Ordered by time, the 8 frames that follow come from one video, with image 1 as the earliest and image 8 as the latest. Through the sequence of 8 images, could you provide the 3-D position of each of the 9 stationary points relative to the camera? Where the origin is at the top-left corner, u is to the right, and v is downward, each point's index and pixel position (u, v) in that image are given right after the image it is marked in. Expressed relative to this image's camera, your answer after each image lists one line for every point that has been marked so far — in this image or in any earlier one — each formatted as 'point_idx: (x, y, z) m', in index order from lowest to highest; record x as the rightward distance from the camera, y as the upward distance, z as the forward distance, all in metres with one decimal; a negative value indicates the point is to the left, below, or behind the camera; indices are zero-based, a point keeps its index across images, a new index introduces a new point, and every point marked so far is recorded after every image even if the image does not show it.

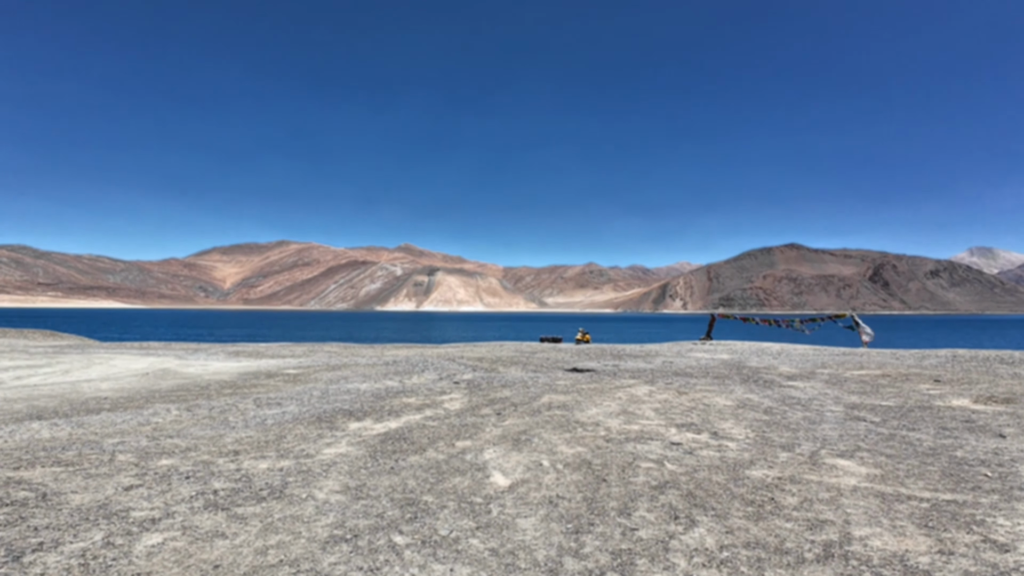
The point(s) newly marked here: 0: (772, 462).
0: (+4.7, -3.1, +9.0) m
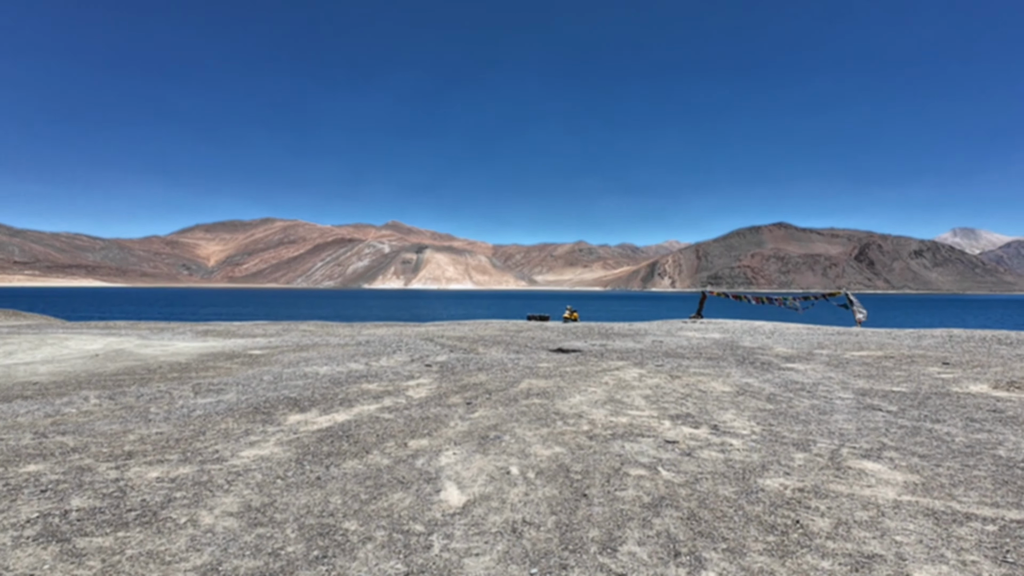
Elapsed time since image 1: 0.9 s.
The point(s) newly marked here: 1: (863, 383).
0: (+4.1, -2.7, +7.5) m
1: (+10.4, -2.9, +15.0) m
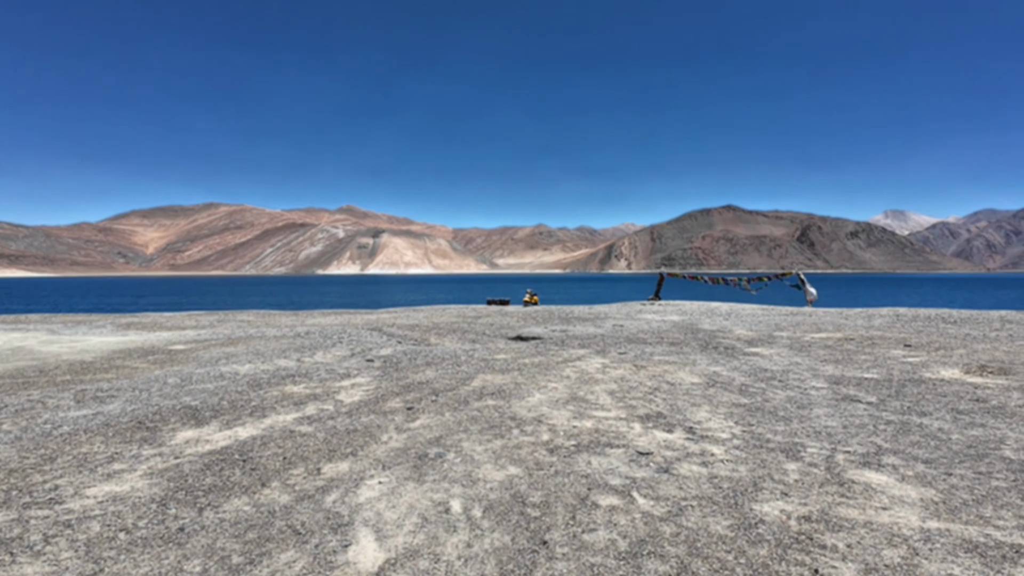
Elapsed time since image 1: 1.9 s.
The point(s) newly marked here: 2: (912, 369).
0: (+3.4, -2.5, +6.3) m
1: (+9.1, -2.3, +14.2) m
2: (+10.9, -2.2, +13.8) m
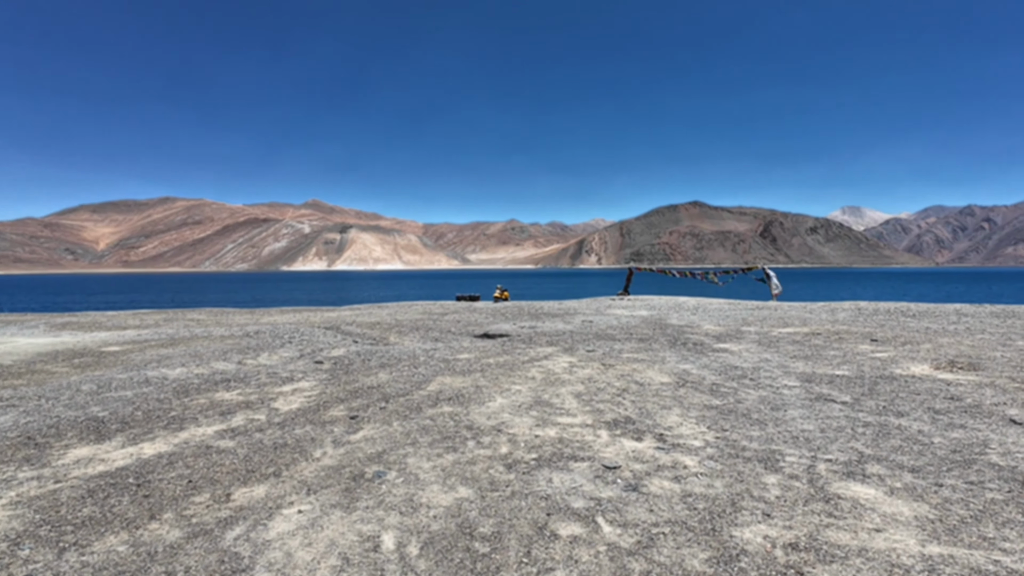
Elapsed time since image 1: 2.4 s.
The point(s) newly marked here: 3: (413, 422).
0: (+2.8, -2.4, +5.6) m
1: (+8.0, -2.2, +13.9) m
2: (+9.9, -2.0, +13.5) m
3: (-1.7, -2.3, +8.8) m
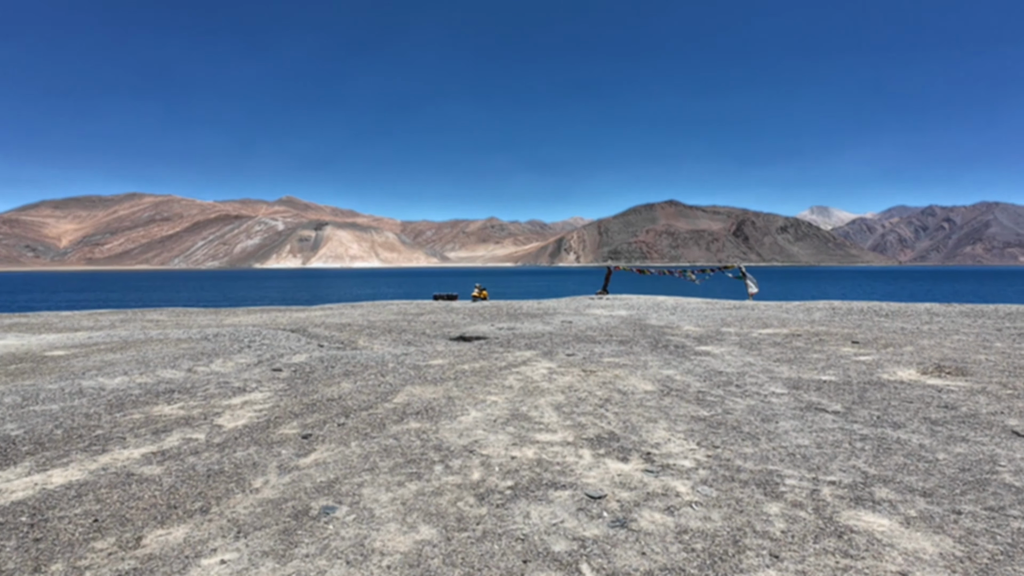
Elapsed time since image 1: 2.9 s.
0: (+2.6, -2.5, +5.0) m
1: (+7.4, -2.2, +13.4) m
2: (+9.3, -2.1, +13.1) m
3: (-2.1, -2.4, +7.9) m
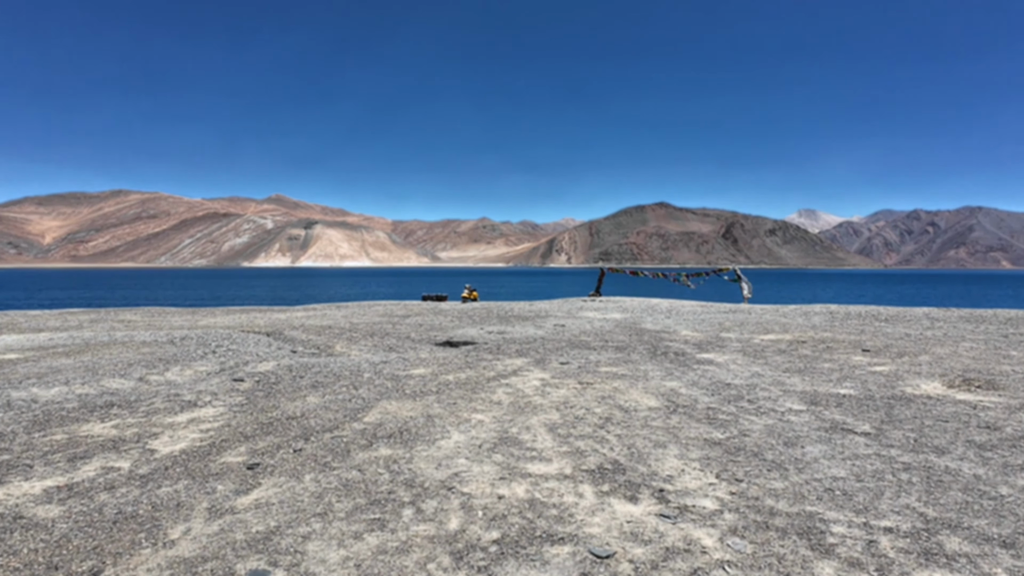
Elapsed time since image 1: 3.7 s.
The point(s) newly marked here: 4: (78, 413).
0: (+2.4, -2.6, +3.8) m
1: (+7.1, -2.3, +12.4) m
2: (+9.0, -2.2, +12.1) m
3: (-2.3, -2.4, +6.6) m
4: (-7.8, -2.3, +9.2) m
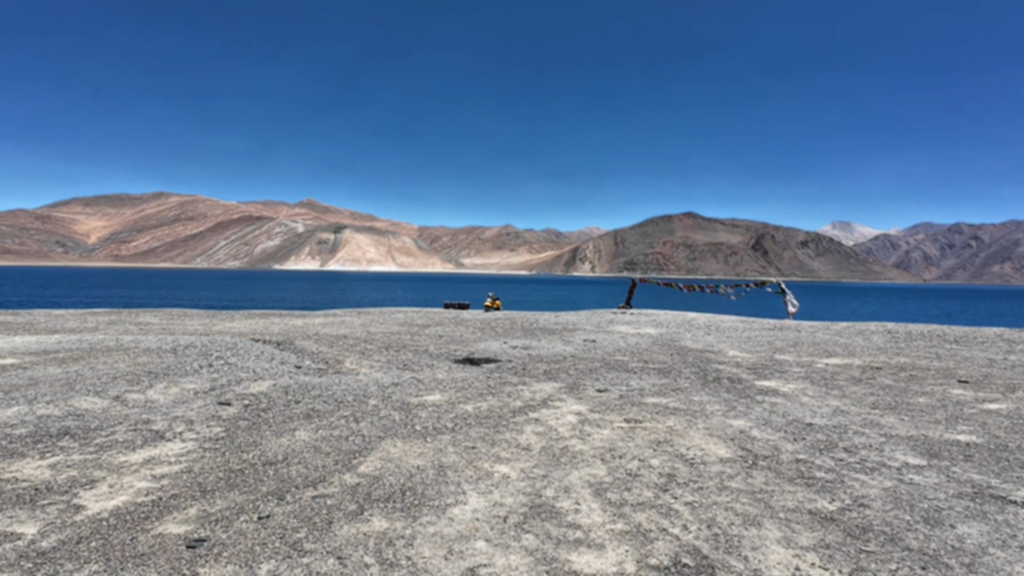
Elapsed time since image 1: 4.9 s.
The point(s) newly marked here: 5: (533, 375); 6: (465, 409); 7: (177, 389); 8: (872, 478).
0: (+2.7, -2.8, +1.7) m
1: (+7.7, -2.8, +10.0) m
2: (+9.6, -2.7, +9.7) m
3: (-1.9, -2.6, +4.8) m
4: (-7.3, -2.4, +7.6) m
5: (+0.6, -2.5, +14.6) m
6: (-1.0, -2.4, +10.4) m
7: (-7.5, -2.2, +11.4) m
8: (+5.1, -2.8, +7.3) m
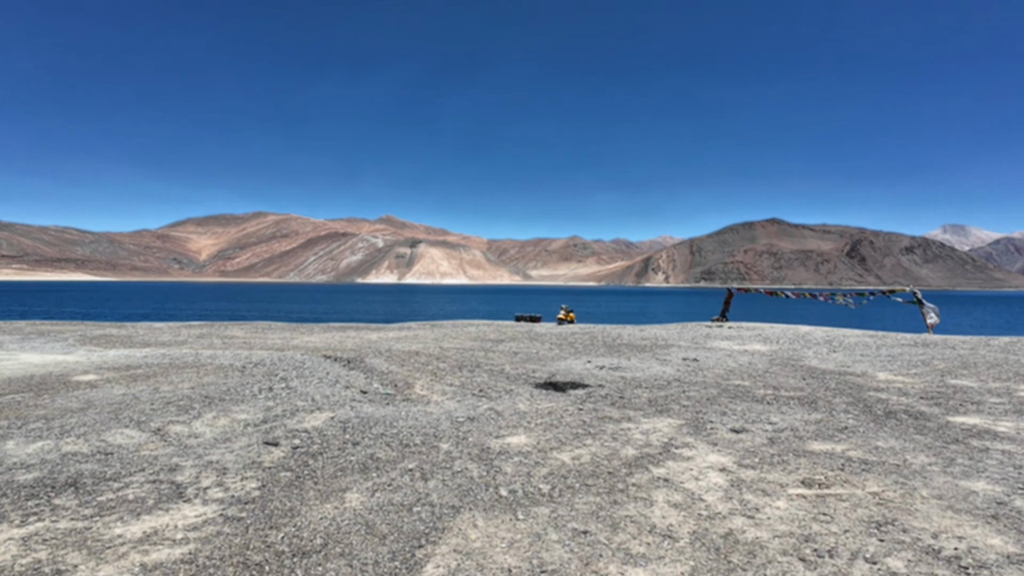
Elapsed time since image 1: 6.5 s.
0: (+3.2, -2.7, -1.3) m
1: (+9.4, -2.8, +6.3) m
2: (+11.2, -2.7, +5.6) m
3: (-0.9, -2.7, +2.4) m
4: (-5.9, -2.6, +6.0) m
5: (+3.0, -2.8, +11.8) m
6: (+0.8, -2.6, +7.9) m
7: (-5.5, -2.5, +9.8) m
8: (+6.4, -2.8, +3.9) m
